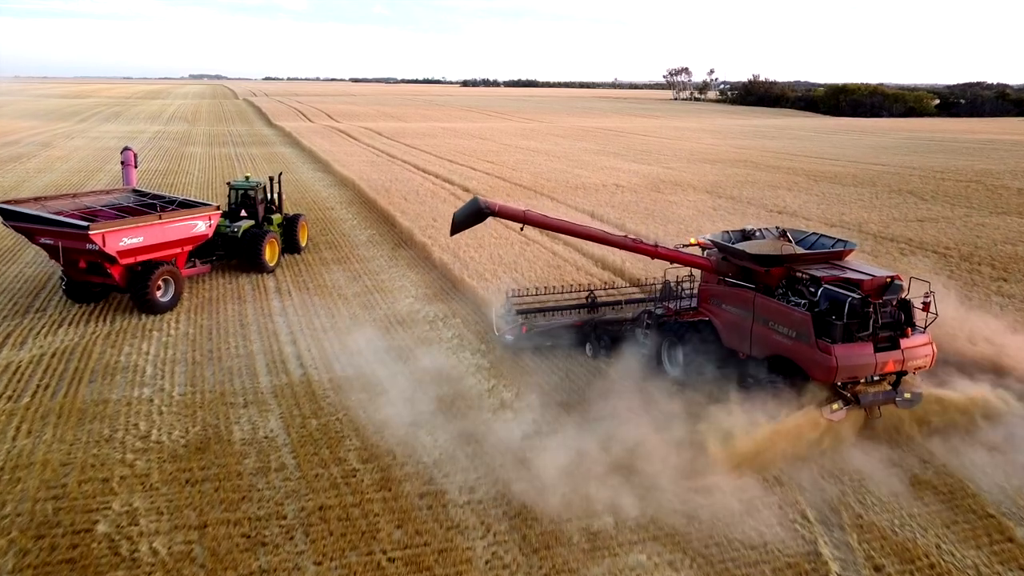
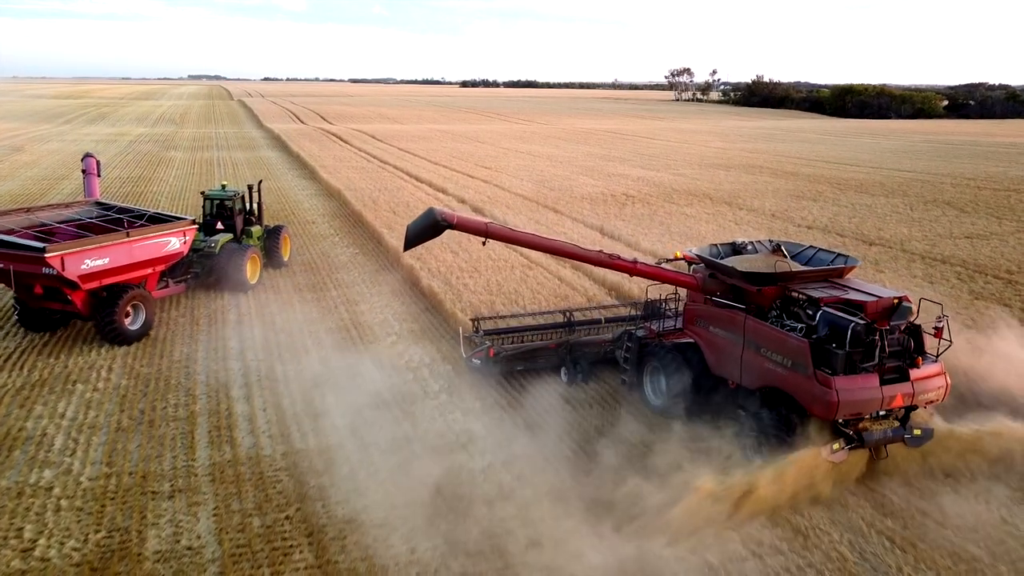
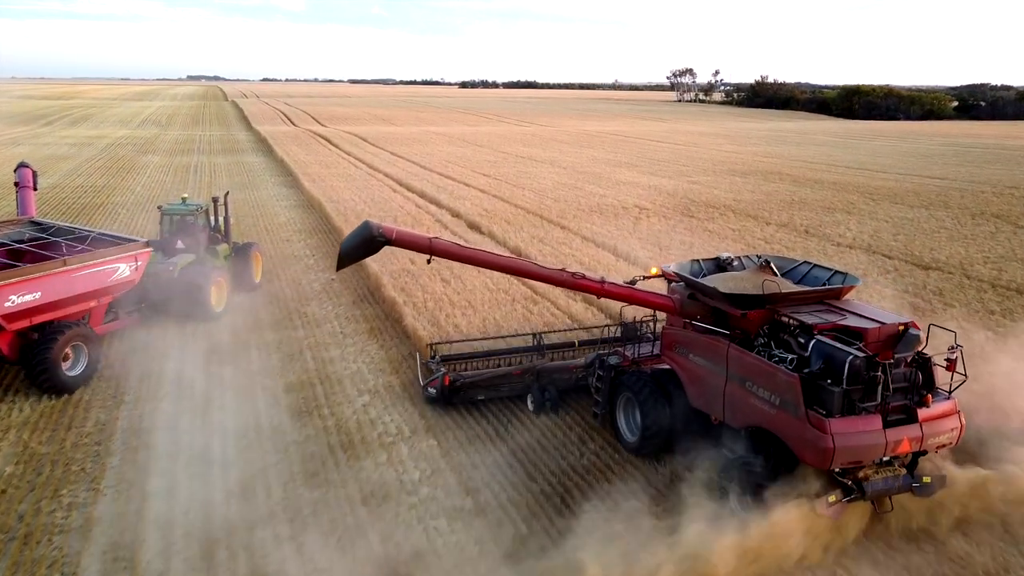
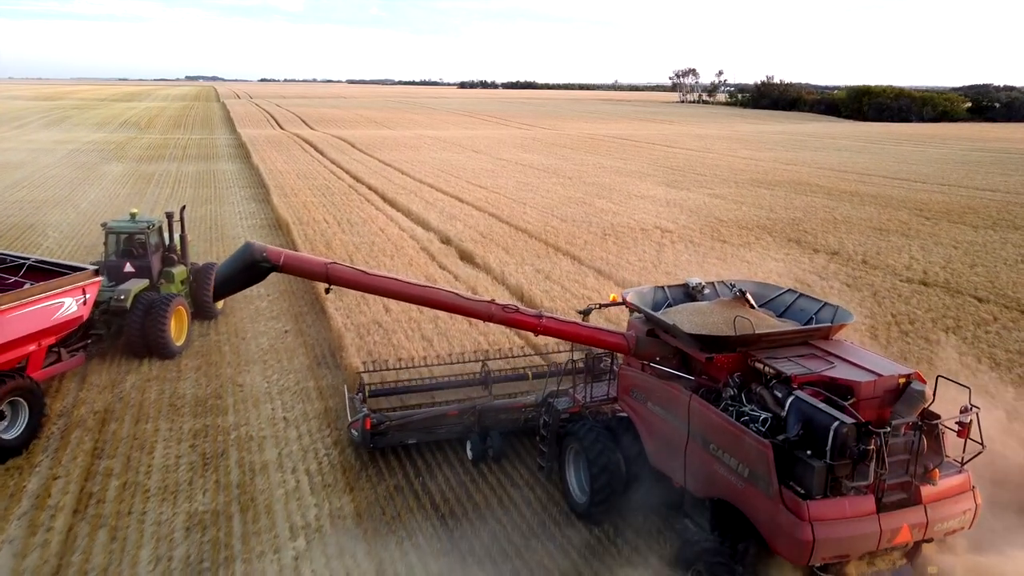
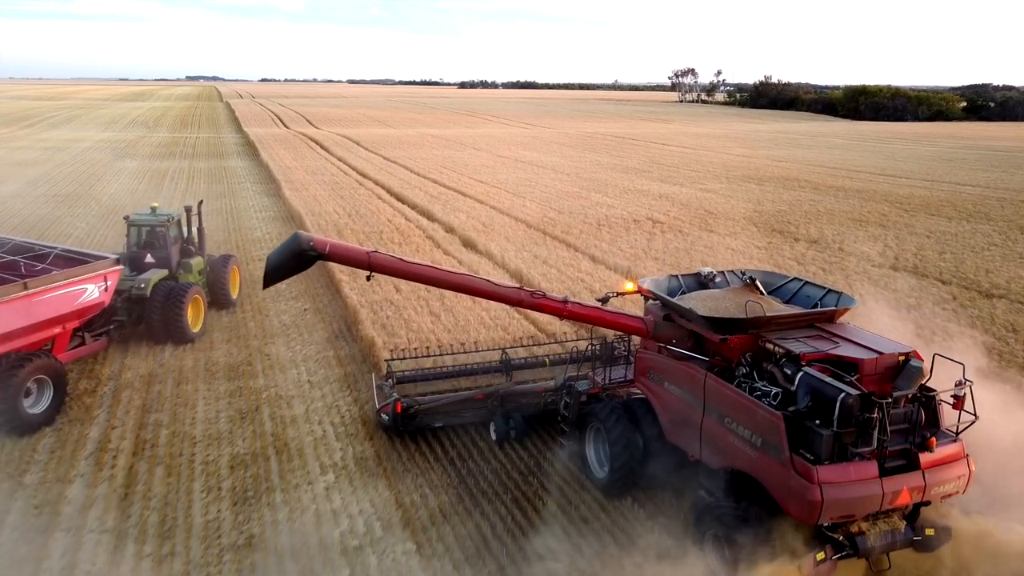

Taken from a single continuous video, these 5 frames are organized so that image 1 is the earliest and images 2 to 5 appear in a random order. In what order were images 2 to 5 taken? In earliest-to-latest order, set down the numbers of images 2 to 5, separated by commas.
2, 3, 5, 4
